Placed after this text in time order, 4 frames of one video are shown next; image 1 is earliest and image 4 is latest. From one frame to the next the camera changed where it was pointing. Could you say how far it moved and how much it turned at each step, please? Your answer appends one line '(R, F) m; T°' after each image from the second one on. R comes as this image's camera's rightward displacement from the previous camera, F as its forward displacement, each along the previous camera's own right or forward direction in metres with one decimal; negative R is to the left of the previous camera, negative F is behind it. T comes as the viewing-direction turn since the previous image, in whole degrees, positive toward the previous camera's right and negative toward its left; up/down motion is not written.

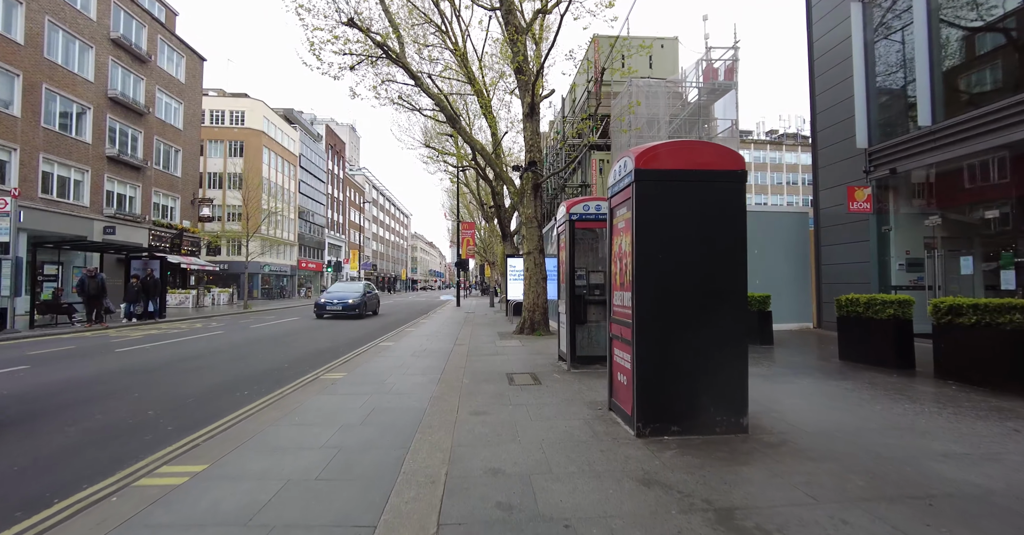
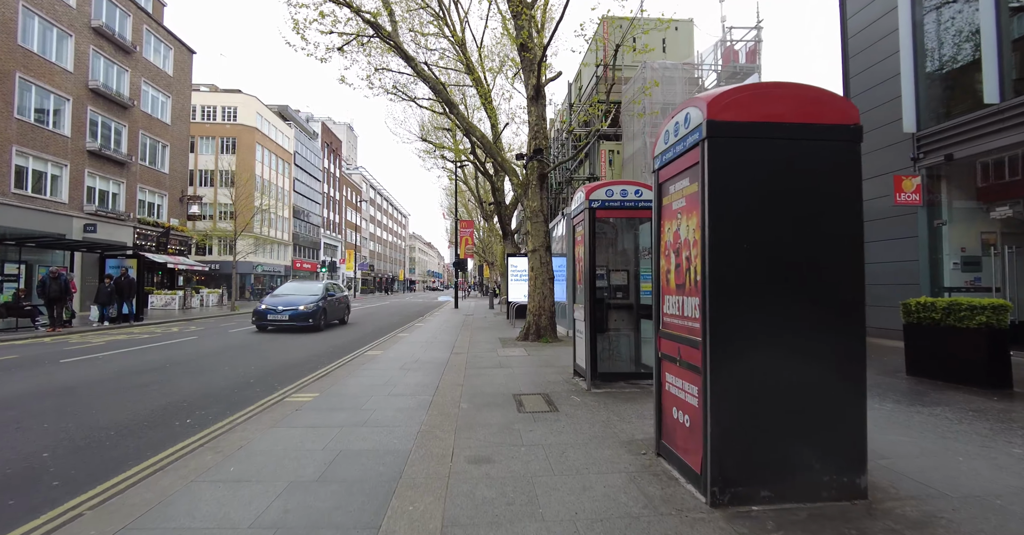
(-0.1, +1.3) m; 0°
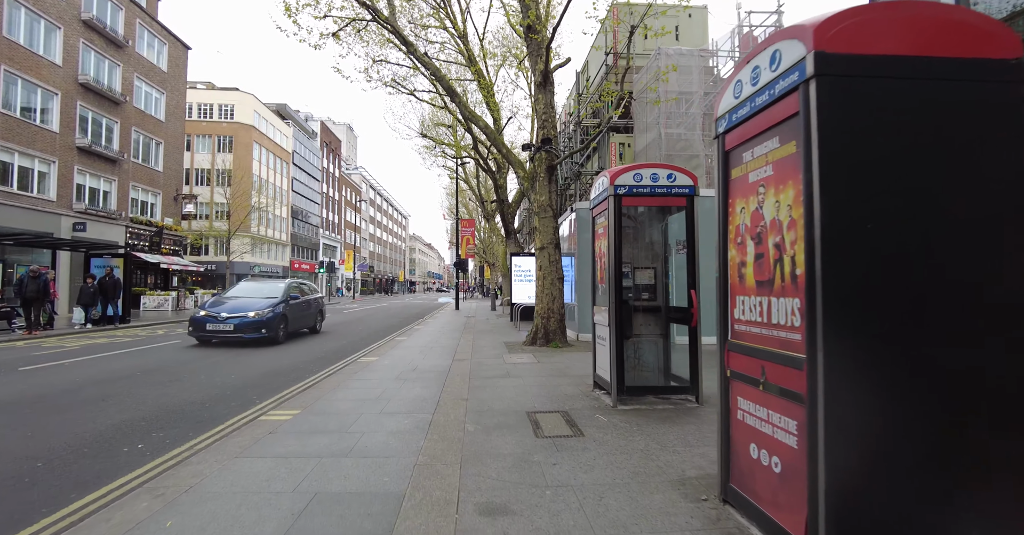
(-0.2, +0.9) m; 0°
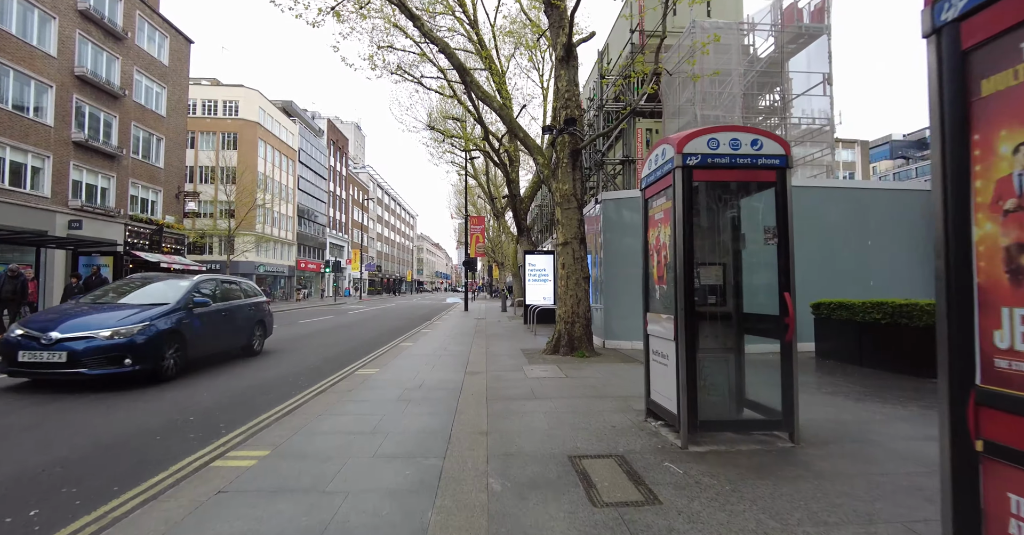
(-0.3, +1.3) m; -1°
